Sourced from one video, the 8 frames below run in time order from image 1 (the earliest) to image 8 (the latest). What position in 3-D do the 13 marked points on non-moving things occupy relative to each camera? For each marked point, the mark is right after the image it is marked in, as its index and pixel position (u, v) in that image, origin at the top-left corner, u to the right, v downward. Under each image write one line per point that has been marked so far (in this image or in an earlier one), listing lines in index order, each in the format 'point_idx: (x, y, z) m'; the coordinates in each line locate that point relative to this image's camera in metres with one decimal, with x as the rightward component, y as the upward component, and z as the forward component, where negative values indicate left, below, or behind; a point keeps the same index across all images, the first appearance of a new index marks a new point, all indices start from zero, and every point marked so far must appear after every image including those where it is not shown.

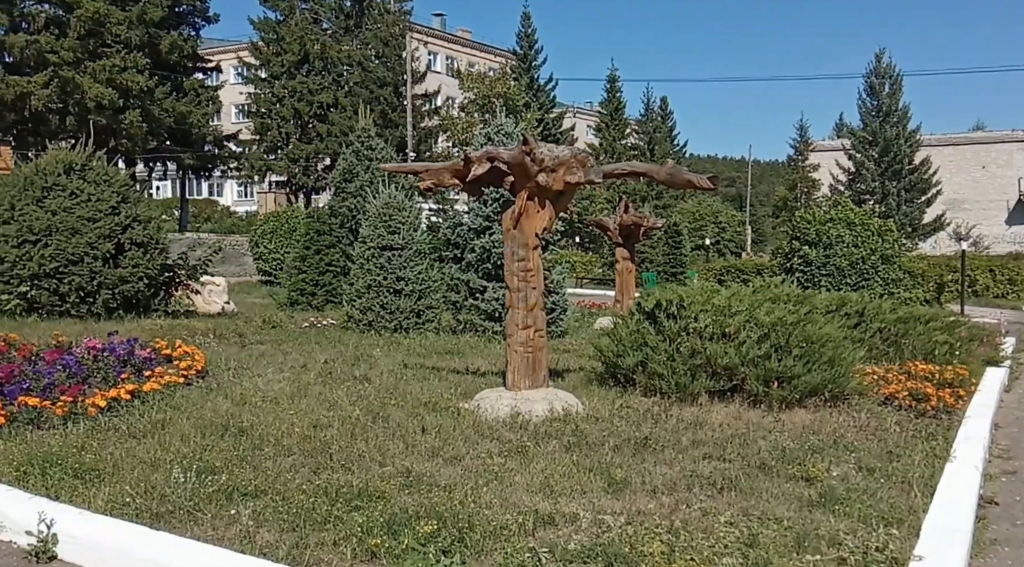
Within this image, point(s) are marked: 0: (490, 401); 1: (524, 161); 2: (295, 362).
0: (-0.2, -0.9, +7.3) m
1: (+0.1, +0.9, +7.2) m
2: (-2.1, -0.8, +9.5) m
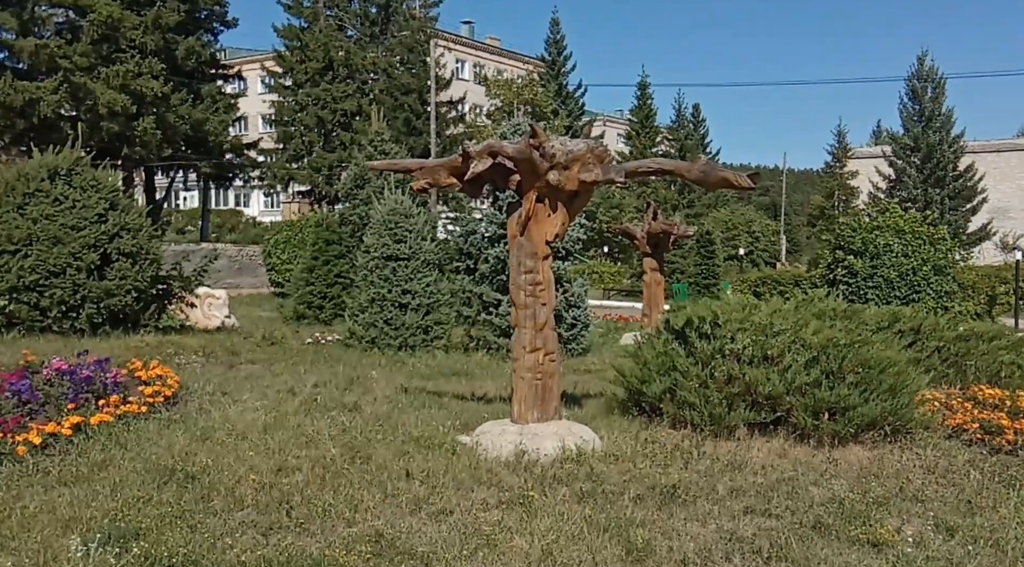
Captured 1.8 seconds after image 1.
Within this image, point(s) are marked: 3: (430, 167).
0: (-0.1, -1.0, +6.2) m
1: (+0.1, +0.8, +6.2) m
2: (-2.0, -0.9, +8.5) m
3: (-0.6, +0.8, +6.5) m
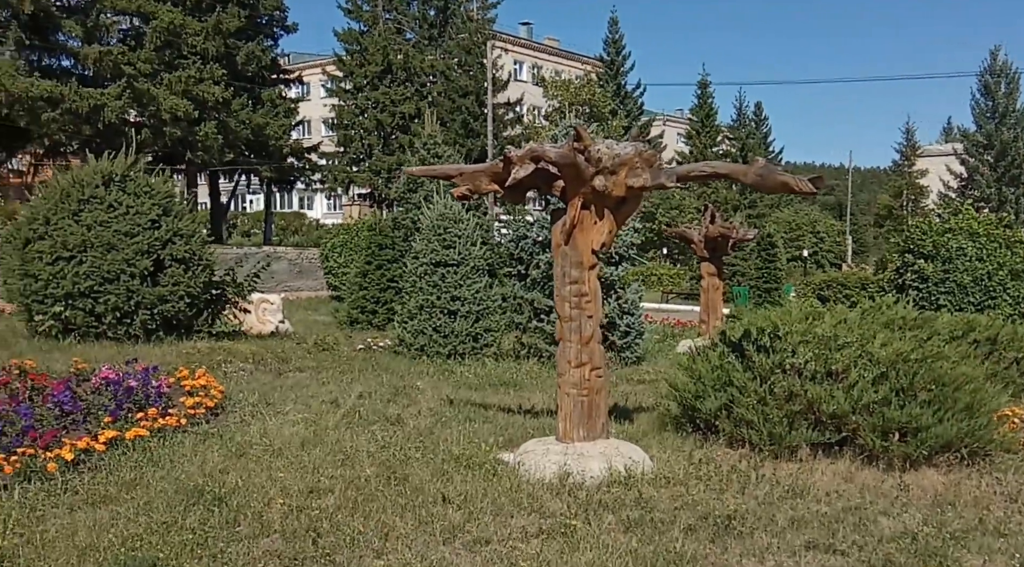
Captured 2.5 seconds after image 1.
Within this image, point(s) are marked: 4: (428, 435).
0: (+0.1, -1.0, +5.9) m
1: (+0.4, +0.7, +5.9) m
2: (-1.6, -1.0, +8.3) m
3: (-0.3, +0.7, +6.2) m
4: (-0.6, -1.1, +6.8) m
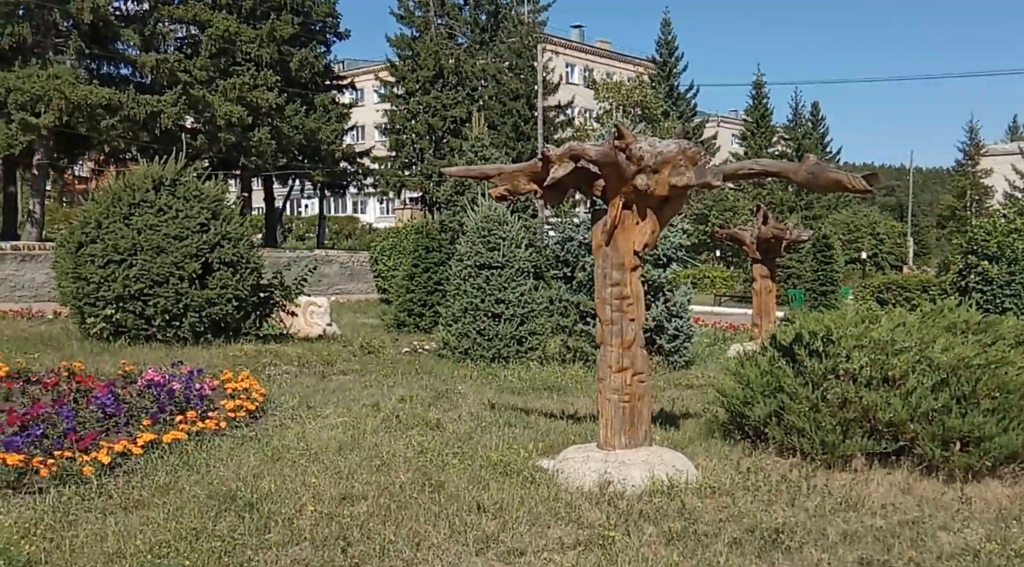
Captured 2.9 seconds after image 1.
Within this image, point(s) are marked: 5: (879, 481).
0: (+0.4, -1.1, +5.7) m
1: (+0.6, +0.7, +5.7) m
2: (-1.2, -1.0, +8.3) m
3: (0.0, +0.7, +6.1) m
4: (-0.3, -1.1, +6.7) m
5: (+2.2, -1.2, +6.0) m
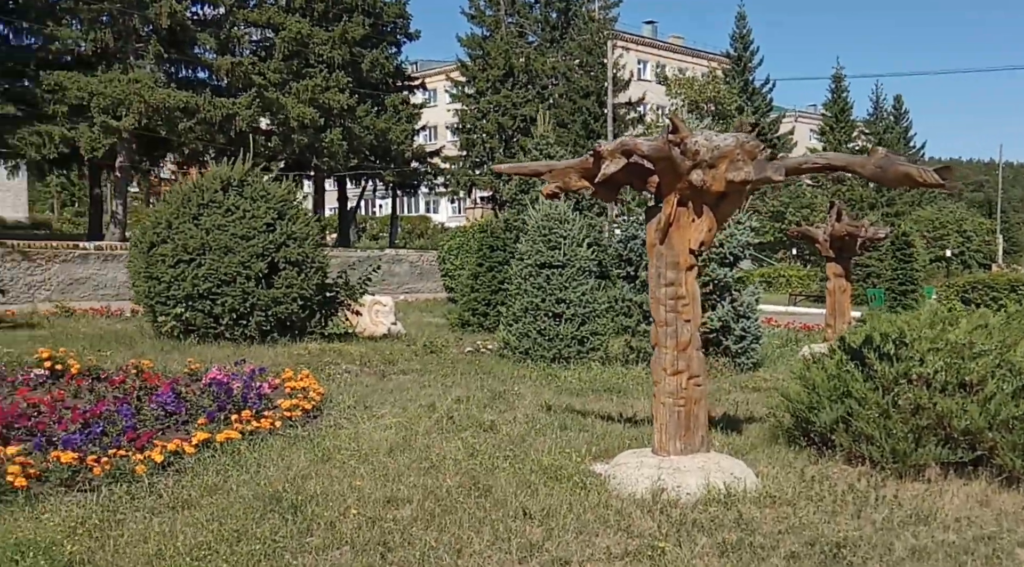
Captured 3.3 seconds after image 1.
0: (+0.7, -1.1, +5.6) m
1: (+0.9, +0.7, +5.5) m
2: (-0.8, -1.0, +8.2) m
3: (+0.3, +0.7, +5.9) m
4: (+0.1, -1.1, +6.5) m
5: (+2.5, -1.2, +5.7) m
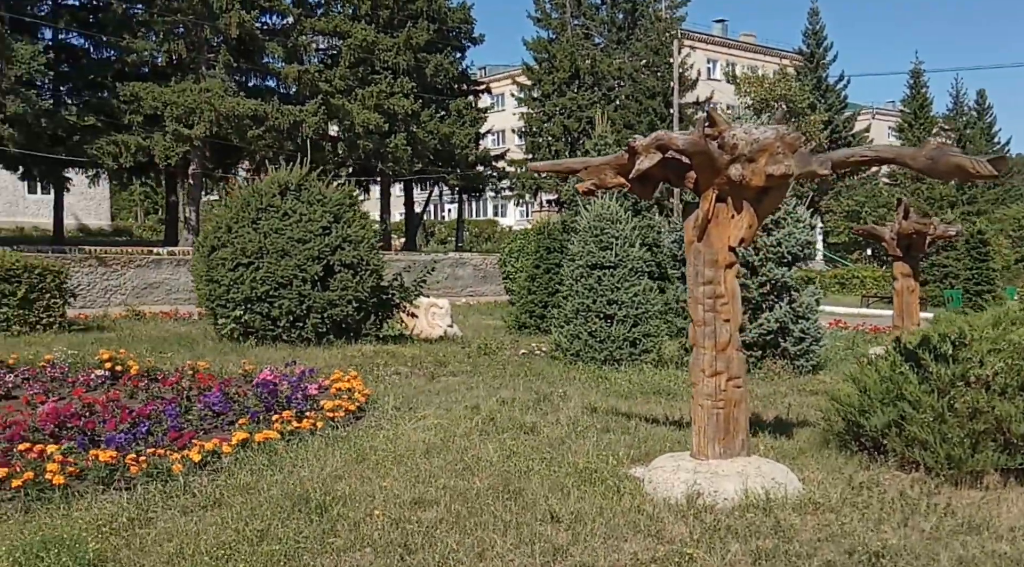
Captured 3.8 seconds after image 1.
0: (+0.8, -1.0, +5.4) m
1: (+1.1, +0.7, +5.3) m
2: (-0.4, -1.0, +8.1) m
3: (+0.5, +0.7, +5.8) m
4: (+0.3, -1.1, +6.4) m
5: (+2.7, -1.2, +5.4) m
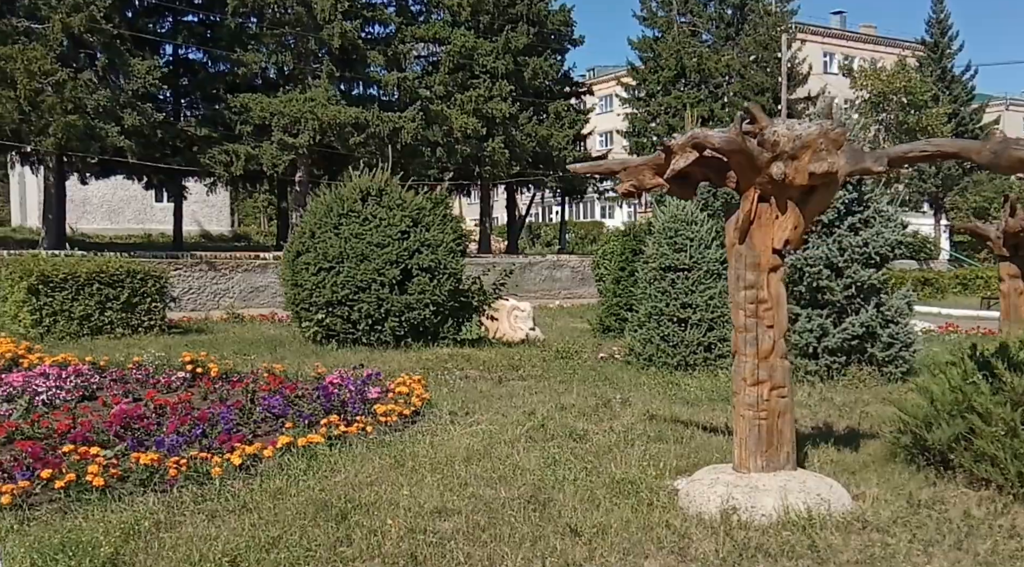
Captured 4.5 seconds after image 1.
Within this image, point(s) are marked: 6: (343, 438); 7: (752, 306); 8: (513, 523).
0: (+1.0, -1.1, +5.2) m
1: (+1.2, +0.7, +5.1) m
2: (+0.1, -1.0, +8.0) m
3: (+0.7, +0.7, +5.6) m
4: (+0.6, -1.1, +6.2) m
5: (+2.9, -1.2, +4.9) m
6: (-1.1, -1.1, +6.6) m
7: (+1.3, -0.1, +5.2) m
8: (0.0, -1.2, +4.8) m
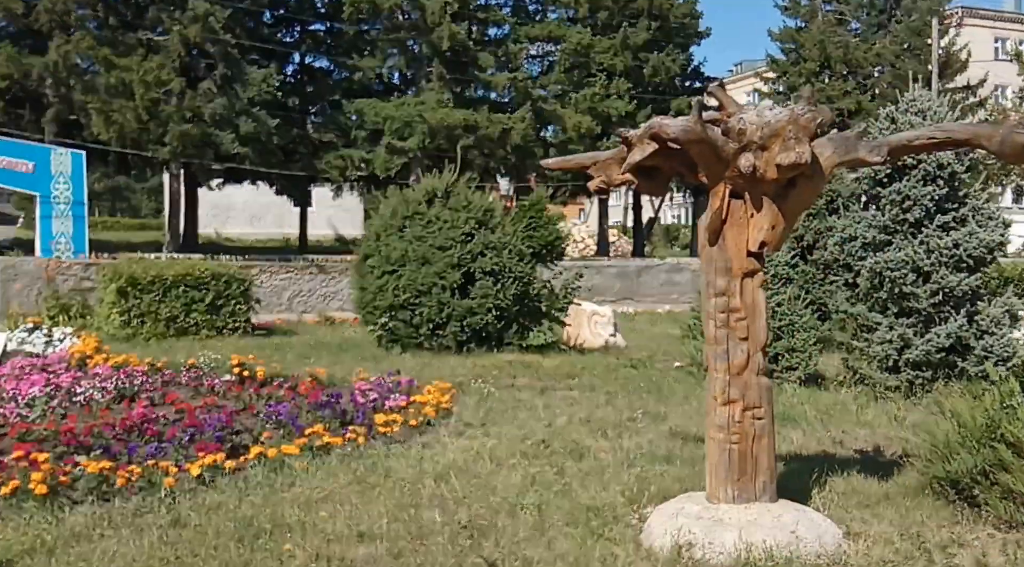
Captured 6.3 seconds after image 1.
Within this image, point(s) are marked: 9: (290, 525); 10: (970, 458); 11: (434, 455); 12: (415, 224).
0: (+0.7, -1.1, +4.6) m
1: (+0.9, +0.7, +4.5) m
2: (+0.3, -1.1, +7.6) m
3: (+0.5, +0.6, +5.1) m
4: (+0.5, -1.1, +5.7) m
5: (+2.5, -1.2, +4.0) m
6: (-1.2, -1.1, +6.4) m
7: (+1.0, -0.2, +4.6) m
8: (-0.3, -1.2, +4.3) m
9: (-1.0, -1.2, +4.7) m
10: (+2.3, -0.9, +4.9) m
11: (-0.5, -1.1, +6.3) m
12: (-1.2, +0.8, +12.4) m
